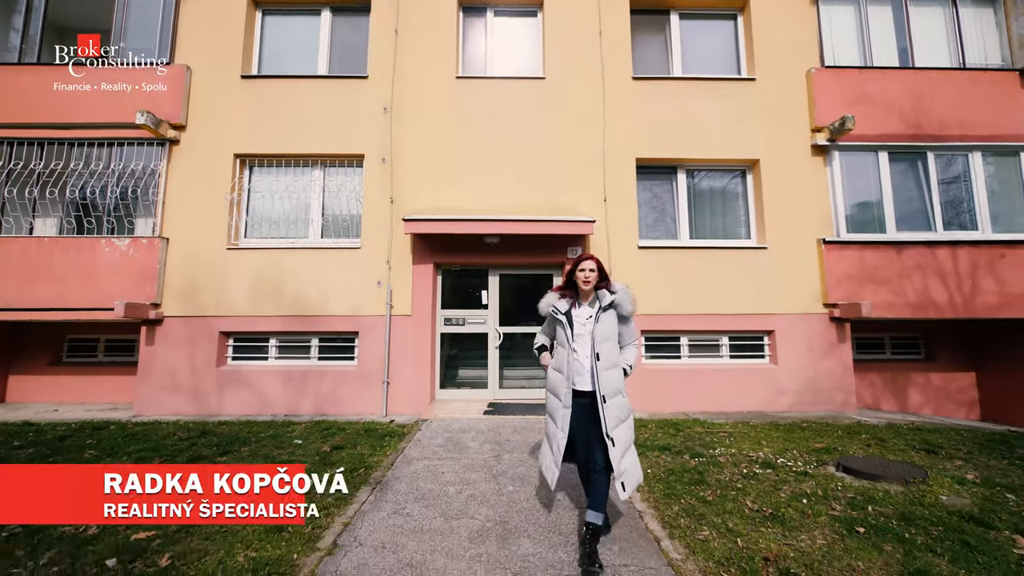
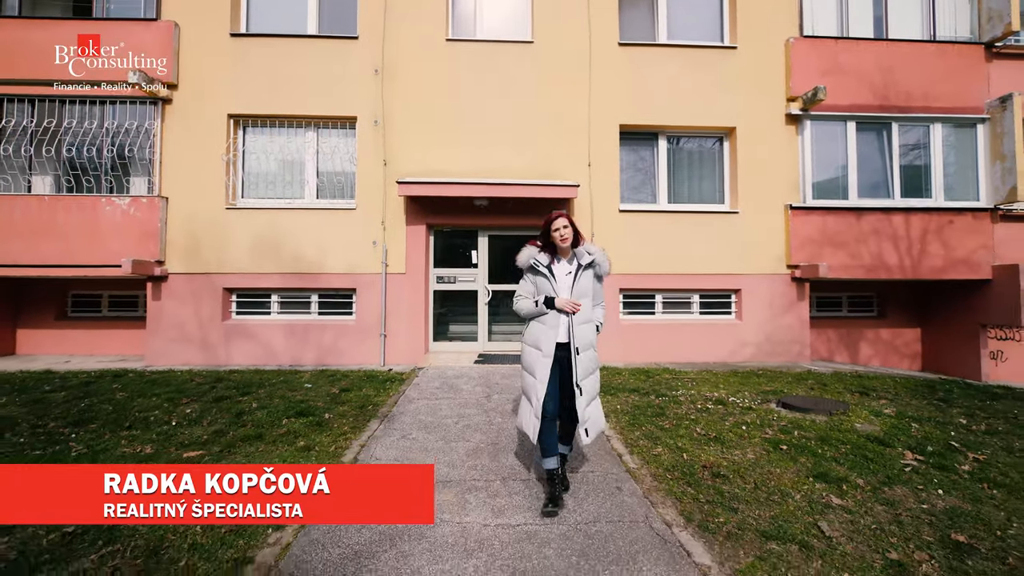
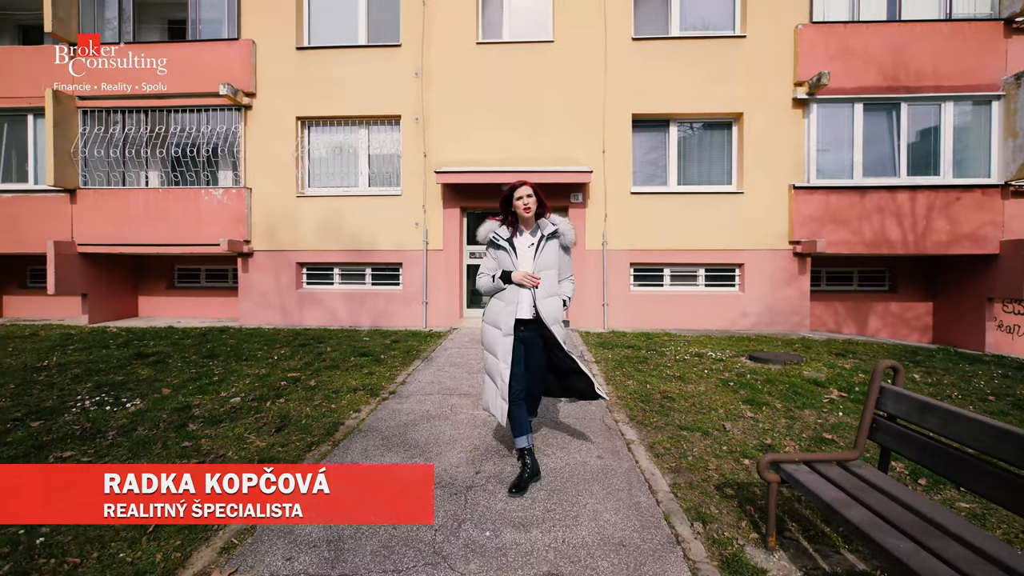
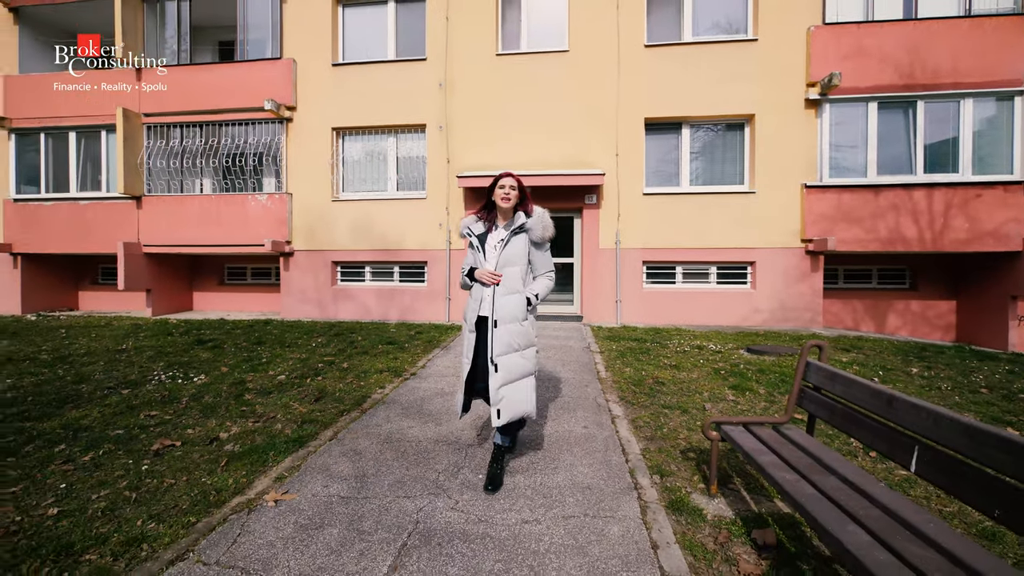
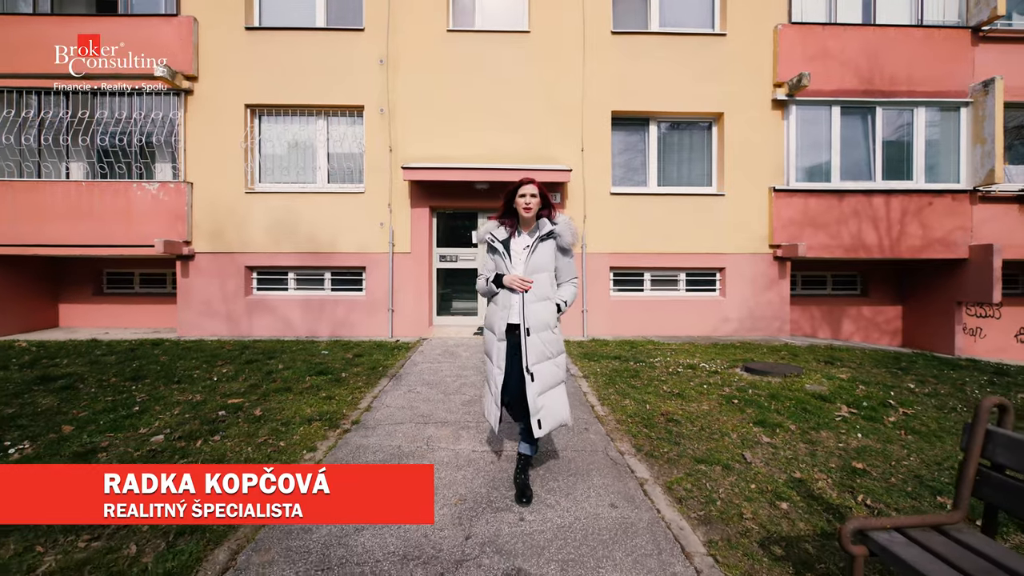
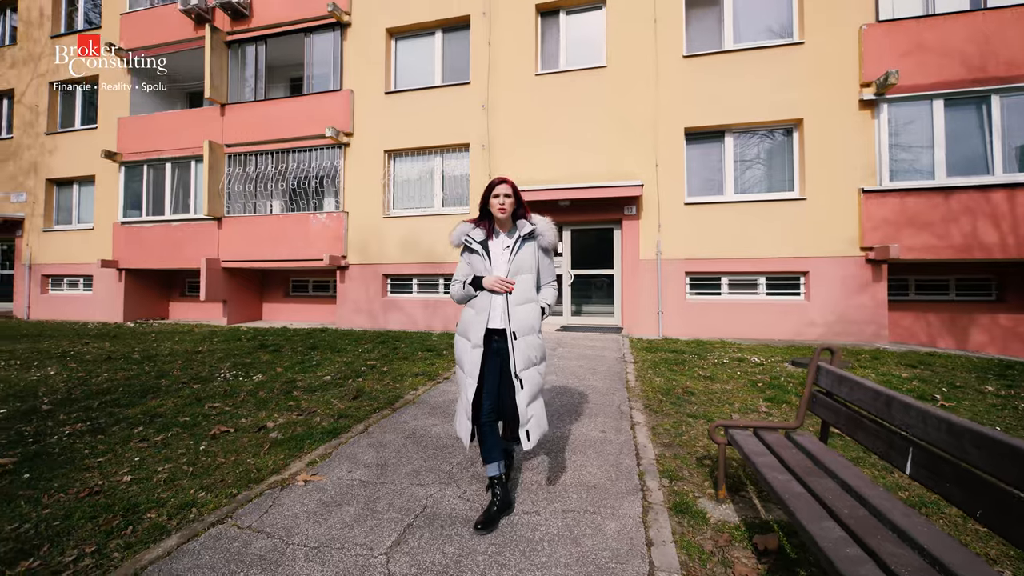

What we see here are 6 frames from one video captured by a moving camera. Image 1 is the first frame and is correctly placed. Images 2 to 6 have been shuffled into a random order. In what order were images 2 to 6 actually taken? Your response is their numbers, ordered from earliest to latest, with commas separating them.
2, 5, 3, 4, 6
